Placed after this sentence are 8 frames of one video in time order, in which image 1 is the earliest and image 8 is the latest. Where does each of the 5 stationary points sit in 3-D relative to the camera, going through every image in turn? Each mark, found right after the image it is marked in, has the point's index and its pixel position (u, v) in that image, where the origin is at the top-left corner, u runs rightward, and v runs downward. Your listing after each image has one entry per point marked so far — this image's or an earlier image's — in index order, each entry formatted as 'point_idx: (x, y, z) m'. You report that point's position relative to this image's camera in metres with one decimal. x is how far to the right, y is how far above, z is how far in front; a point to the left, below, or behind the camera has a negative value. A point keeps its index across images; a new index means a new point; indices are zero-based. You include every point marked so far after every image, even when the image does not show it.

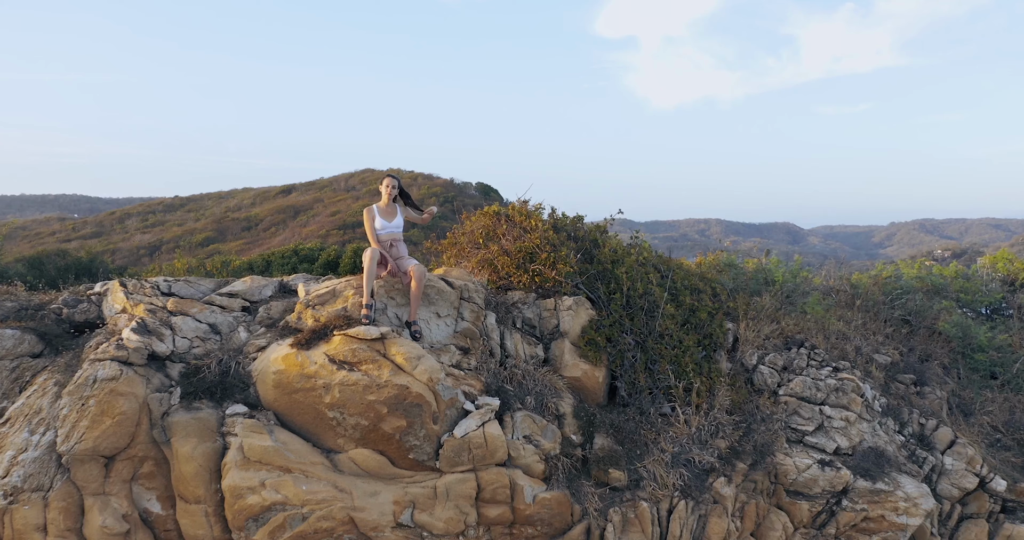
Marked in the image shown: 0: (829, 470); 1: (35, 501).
0: (+1.4, -0.9, +3.9) m
1: (-1.6, -0.8, +3.0) m
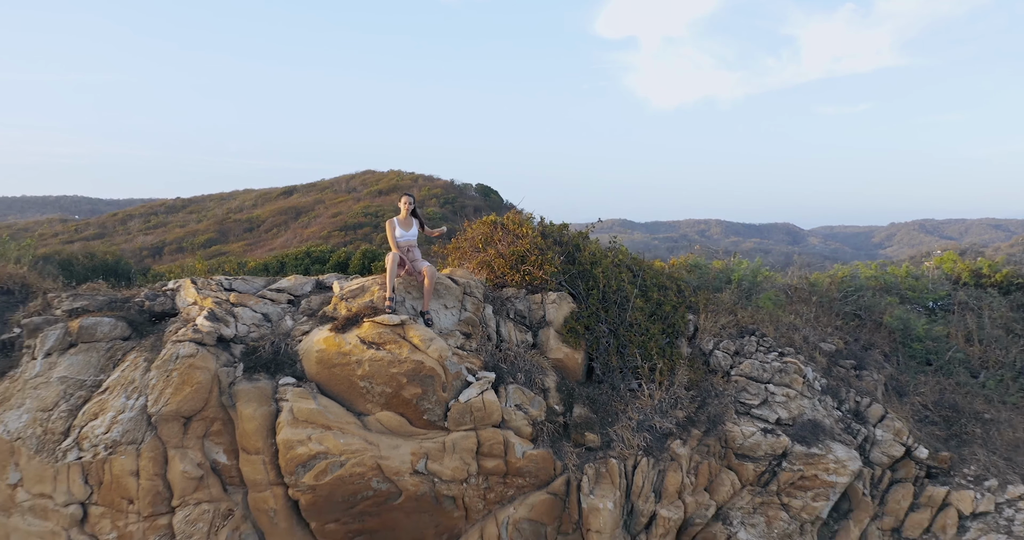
0: (+1.4, -0.9, +4.7) m
1: (-1.7, -0.8, +3.8) m
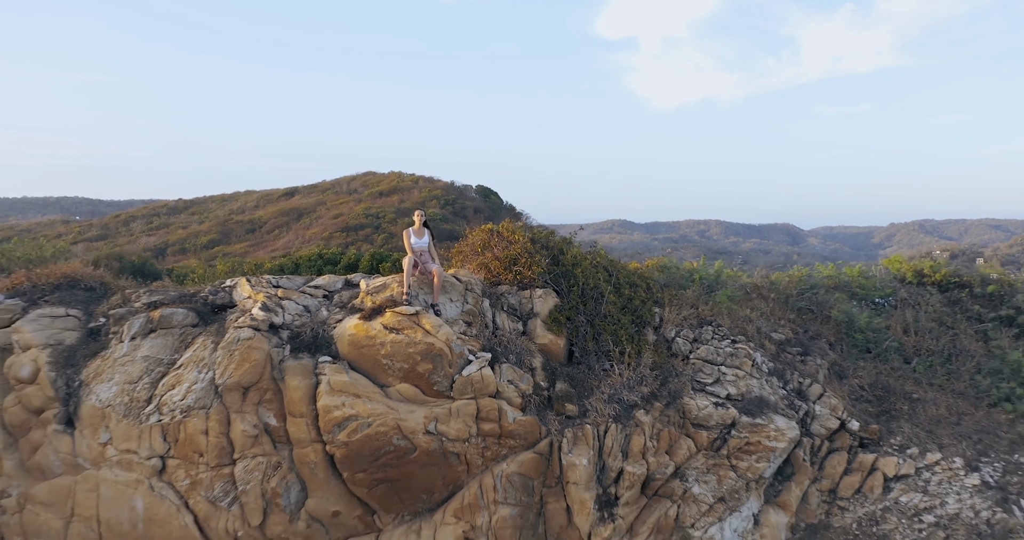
0: (+1.4, -0.9, +5.6) m
1: (-1.7, -0.8, +4.7) m
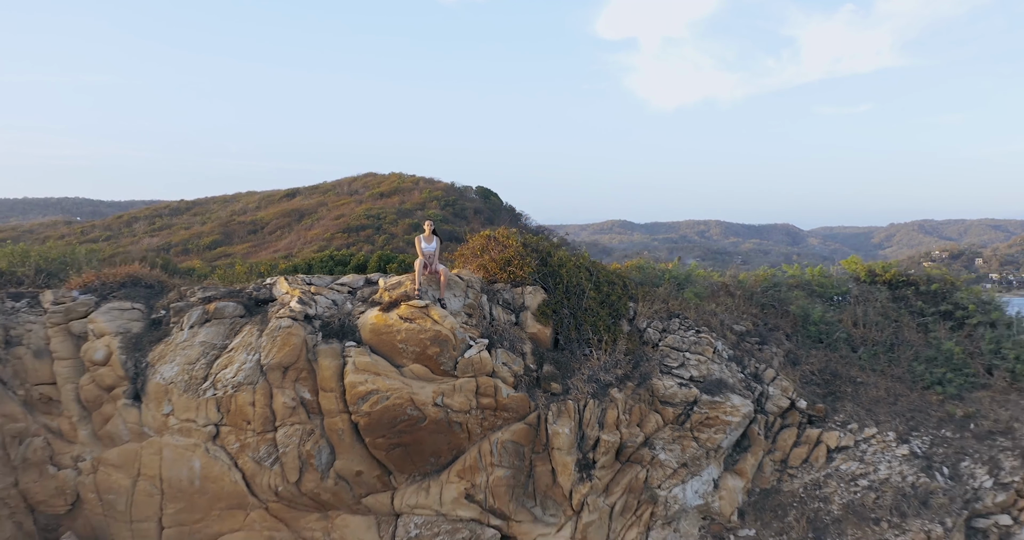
0: (+1.3, -0.9, +6.6) m
1: (-1.8, -0.8, +5.7) m
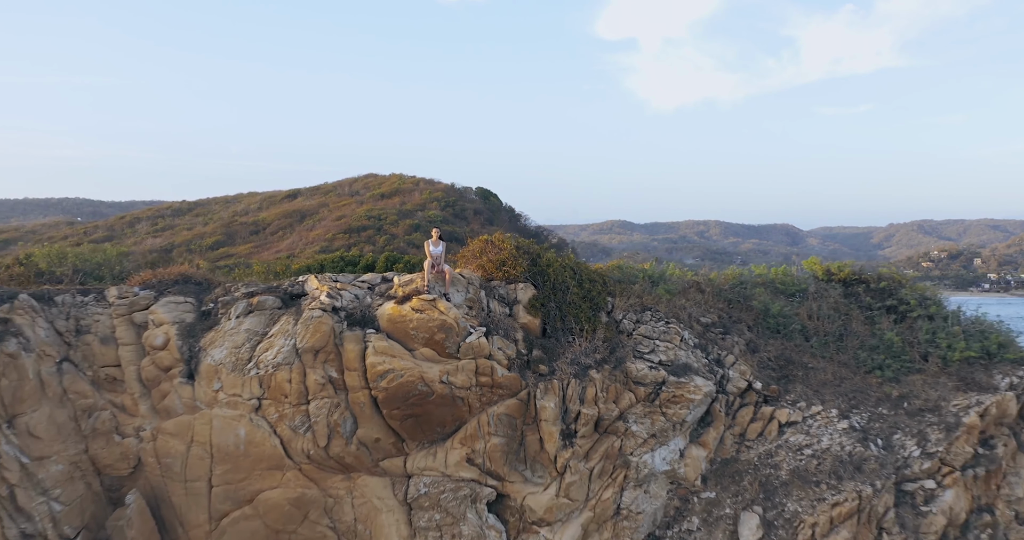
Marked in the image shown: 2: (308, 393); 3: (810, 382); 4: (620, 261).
0: (+1.3, -0.9, +7.7) m
1: (-1.8, -0.8, +6.8) m
2: (-1.6, -1.0, +6.9) m
3: (+3.0, -1.1, +8.5) m
4: (+1.3, +0.1, +9.8) m
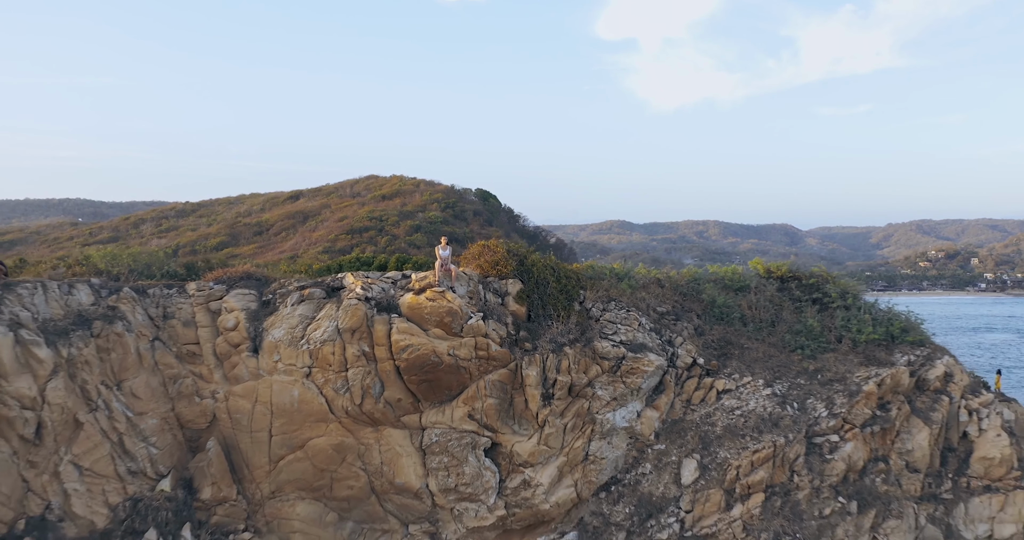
0: (+1.2, -0.9, +9.8) m
1: (-1.9, -0.8, +8.9) m
2: (-1.7, -1.0, +9.0) m
3: (+2.9, -1.1, +10.6) m
4: (+1.2, +0.1, +11.9) m
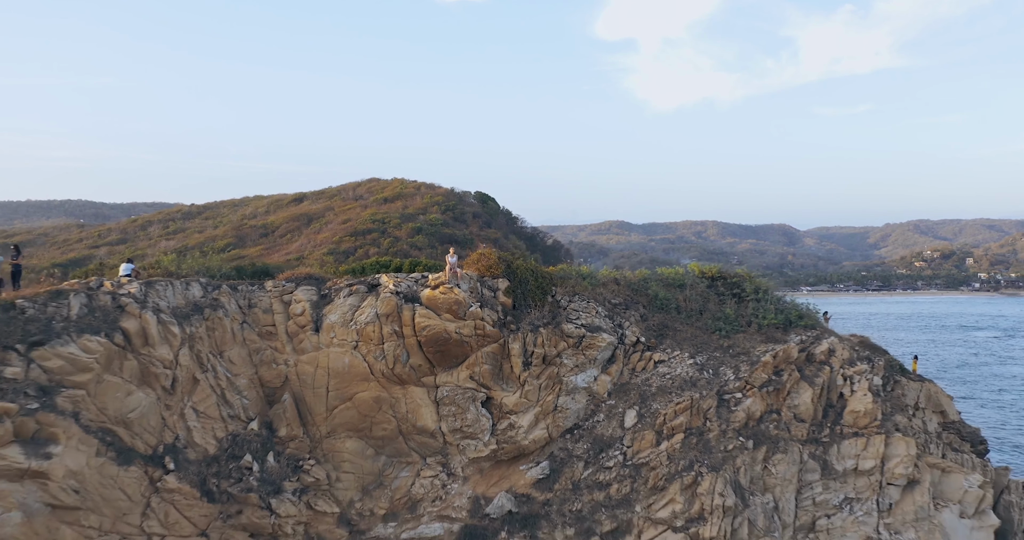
0: (+1.0, -0.9, +13.4) m
1: (-2.1, -0.8, +12.5) m
2: (-1.9, -1.0, +12.5) m
3: (+2.7, -1.1, +14.2) m
4: (+1.0, +0.1, +15.5) m
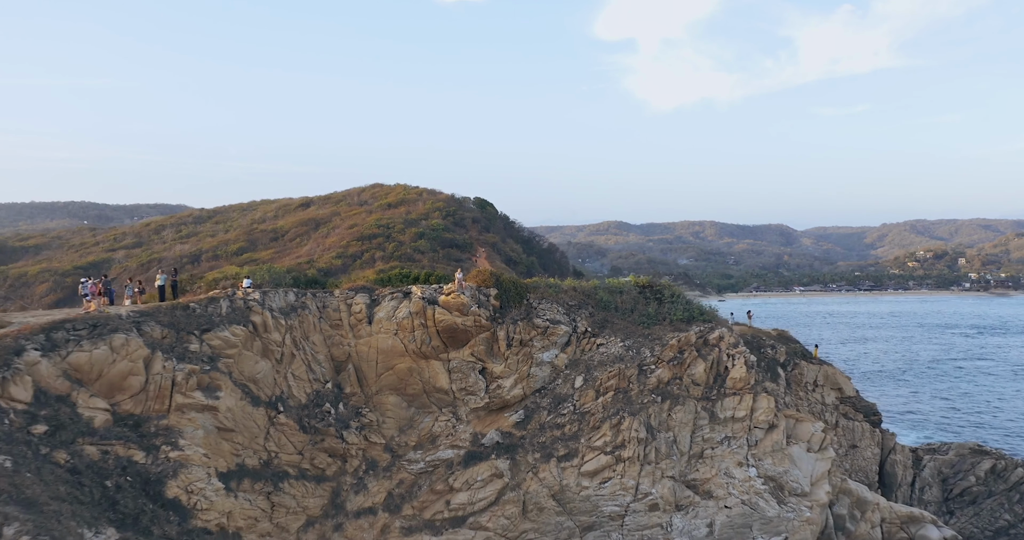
0: (+0.7, -1.2, +19.8) m
1: (-2.4, -1.1, +18.9) m
2: (-2.2, -1.3, +19.0) m
3: (+2.4, -1.4, +20.6) m
4: (+0.7, -0.2, +21.9) m
